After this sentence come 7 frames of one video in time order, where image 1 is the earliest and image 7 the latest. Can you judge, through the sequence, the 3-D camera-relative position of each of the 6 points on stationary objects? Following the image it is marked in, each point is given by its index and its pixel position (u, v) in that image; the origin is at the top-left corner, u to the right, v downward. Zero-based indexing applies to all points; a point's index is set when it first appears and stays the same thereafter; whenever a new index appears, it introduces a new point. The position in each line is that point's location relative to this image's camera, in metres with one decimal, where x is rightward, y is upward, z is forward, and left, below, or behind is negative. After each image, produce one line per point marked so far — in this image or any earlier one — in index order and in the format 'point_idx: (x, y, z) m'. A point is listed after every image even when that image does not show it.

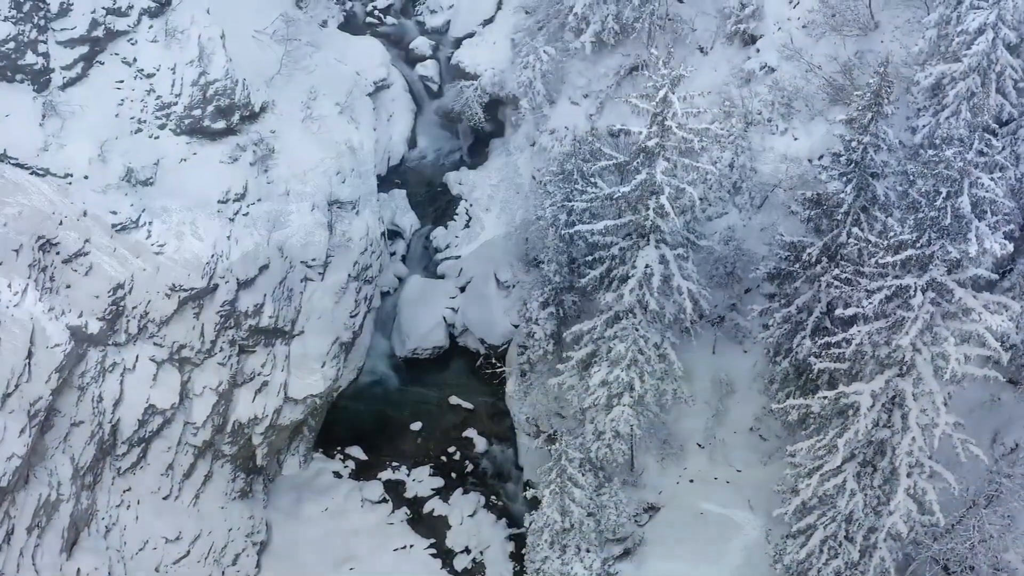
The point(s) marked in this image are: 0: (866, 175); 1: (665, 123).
0: (+10.6, +3.5, +19.6) m
1: (+4.6, +5.2, +19.8) m
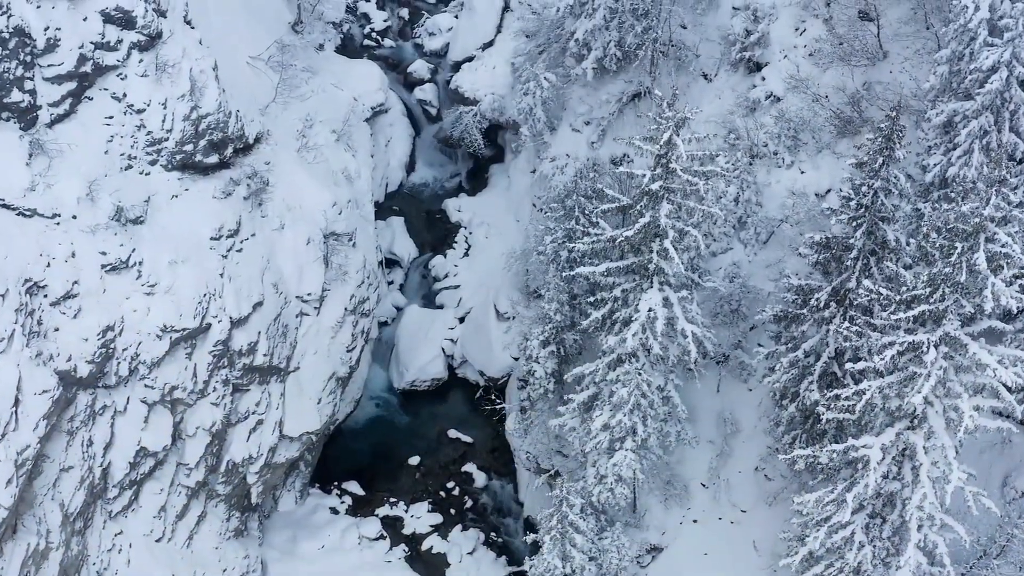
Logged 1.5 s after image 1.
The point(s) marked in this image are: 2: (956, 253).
0: (+10.6, +2.1, +19.0) m
1: (+4.6, +3.7, +19.2) m
2: (+11.3, +0.9, +16.7) m
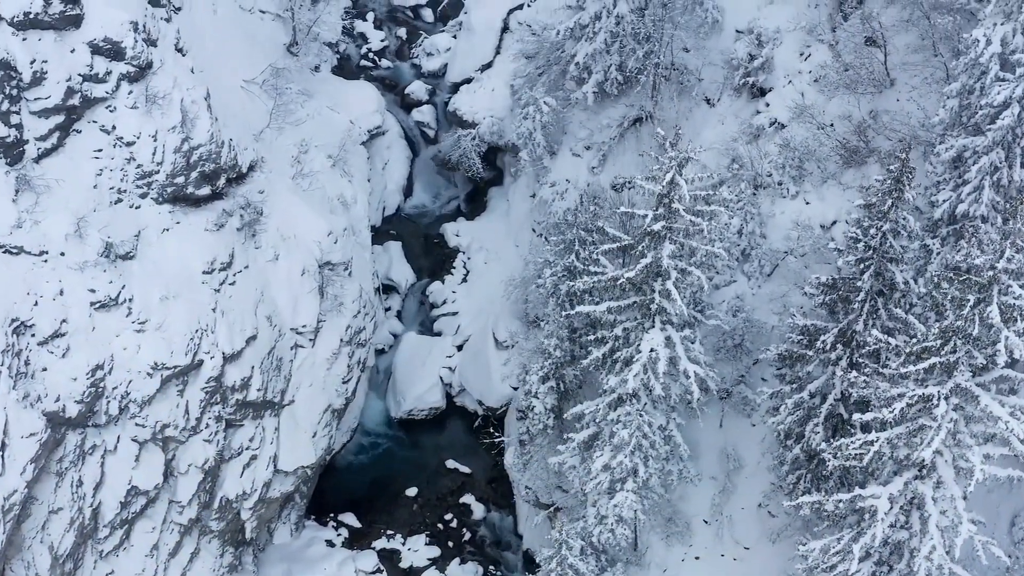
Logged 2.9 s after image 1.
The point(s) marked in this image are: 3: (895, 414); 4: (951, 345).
0: (+10.5, +0.8, +18.5) m
1: (+4.5, +2.4, +18.6) m
2: (+11.3, -0.4, +16.2) m
3: (+10.1, -3.3, +17.3) m
4: (+11.2, -1.5, +16.8) m
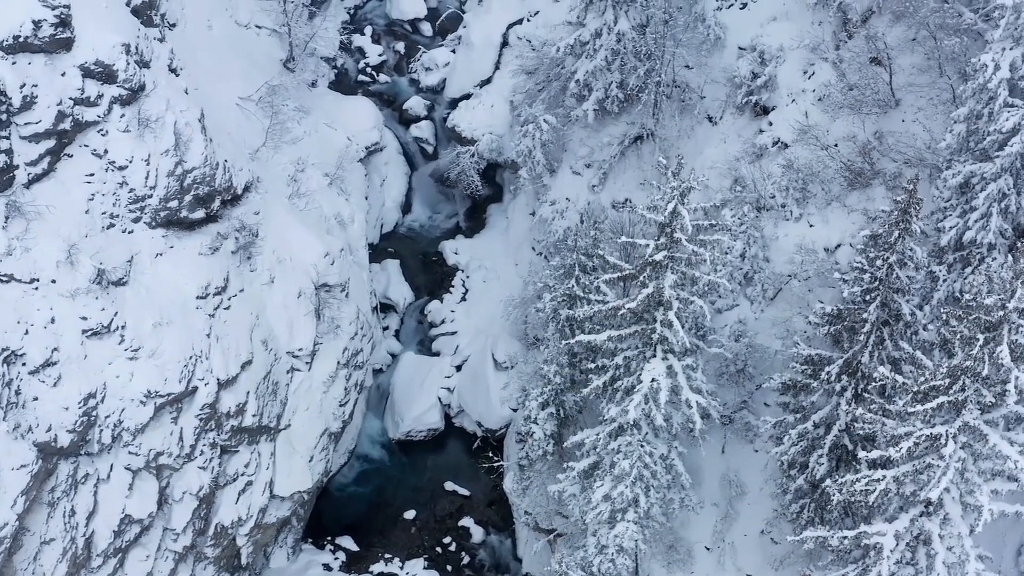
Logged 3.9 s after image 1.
0: (+10.5, -0.1, +18.1) m
1: (+4.5, +1.5, +18.3) m
2: (+11.2, -1.4, +15.8) m
3: (+10.1, -4.3, +17.0) m
4: (+11.2, -2.4, +16.4) m
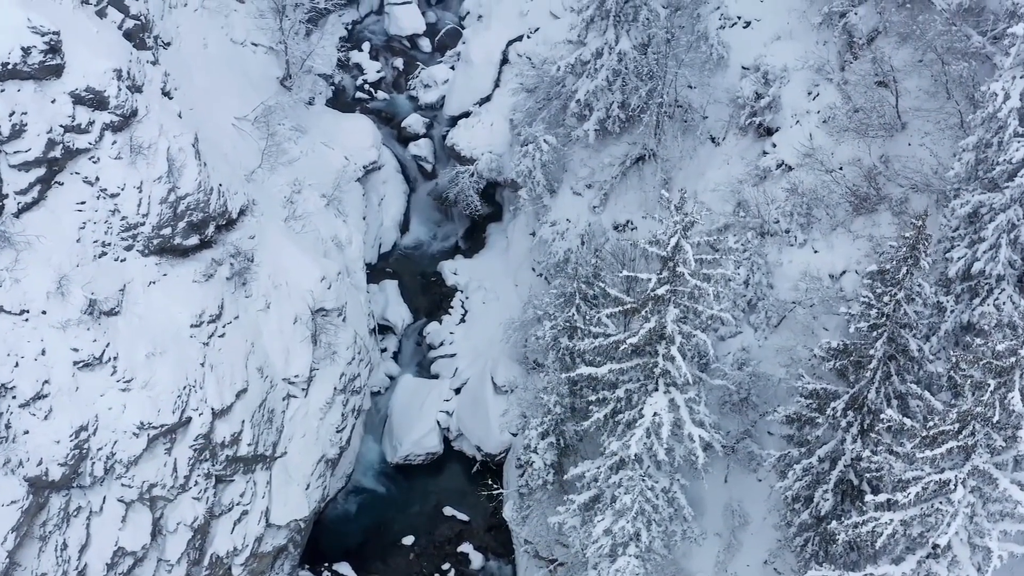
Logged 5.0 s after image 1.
0: (+10.5, -1.1, +17.7) m
1: (+4.5, +0.5, +17.8) m
2: (+11.2, -2.4, +15.4) m
3: (+10.1, -5.3, +16.6) m
4: (+11.2, -3.4, +16.0) m
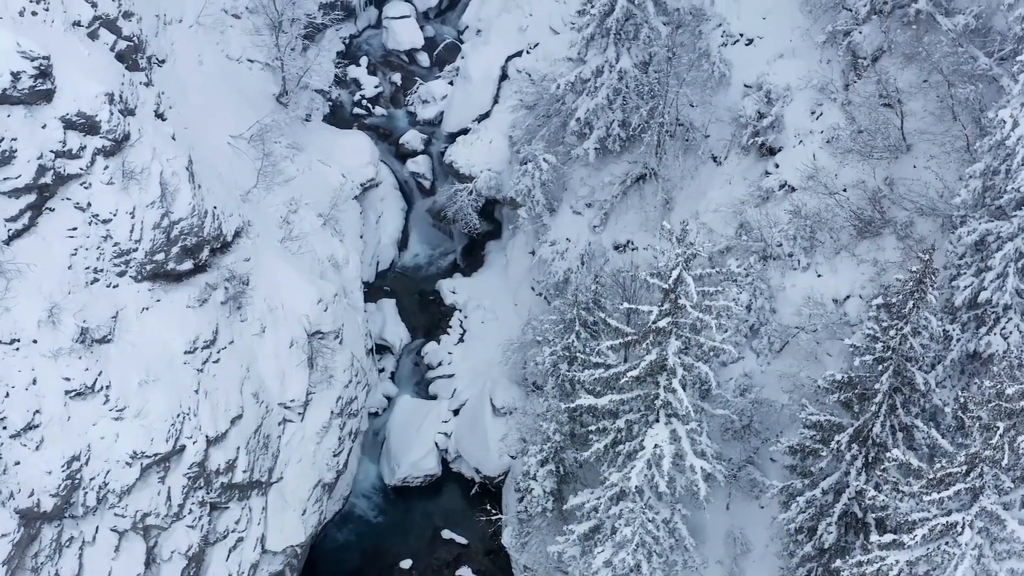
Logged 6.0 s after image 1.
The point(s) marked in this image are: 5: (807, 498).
0: (+10.4, -2.1, +17.4) m
1: (+4.4, -0.4, +17.5) m
2: (+11.2, -3.3, +15.1) m
3: (+10.0, -6.2, +16.2) m
4: (+11.1, -4.3, +15.6) m
5: (+9.0, -6.4, +19.9) m
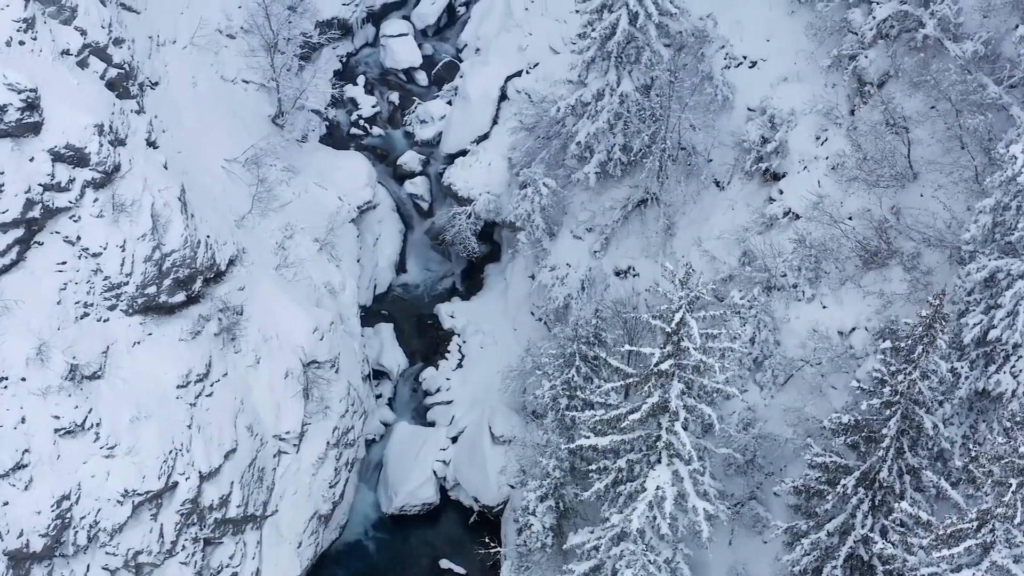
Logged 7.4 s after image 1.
0: (+10.4, -3.2, +16.9) m
1: (+4.4, -1.6, +17.0) m
2: (+11.1, -4.5, +14.6) m
3: (+10.0, -7.3, +15.8) m
4: (+11.1, -5.5, +15.2) m
5: (+8.9, -7.5, +19.5) m
